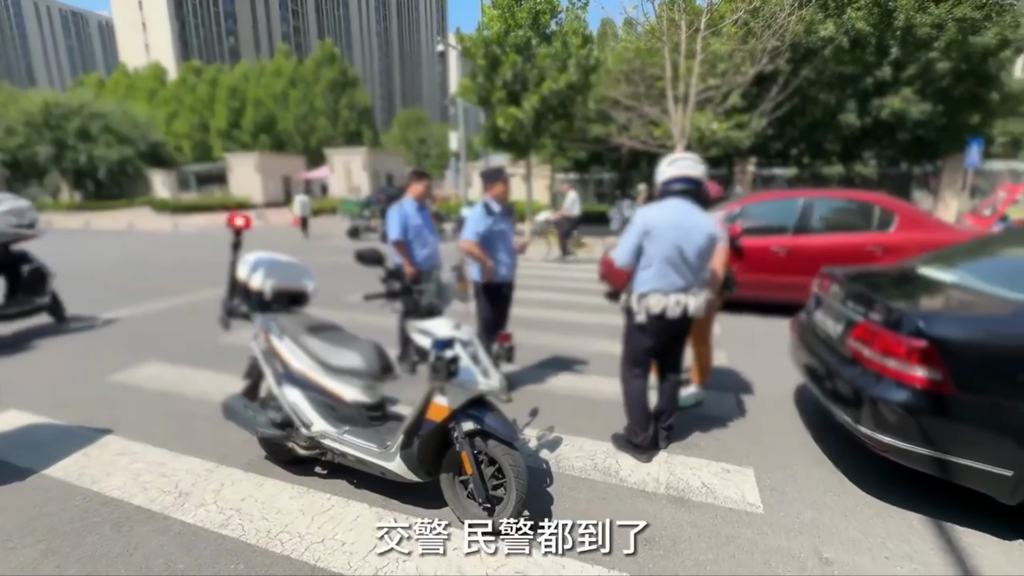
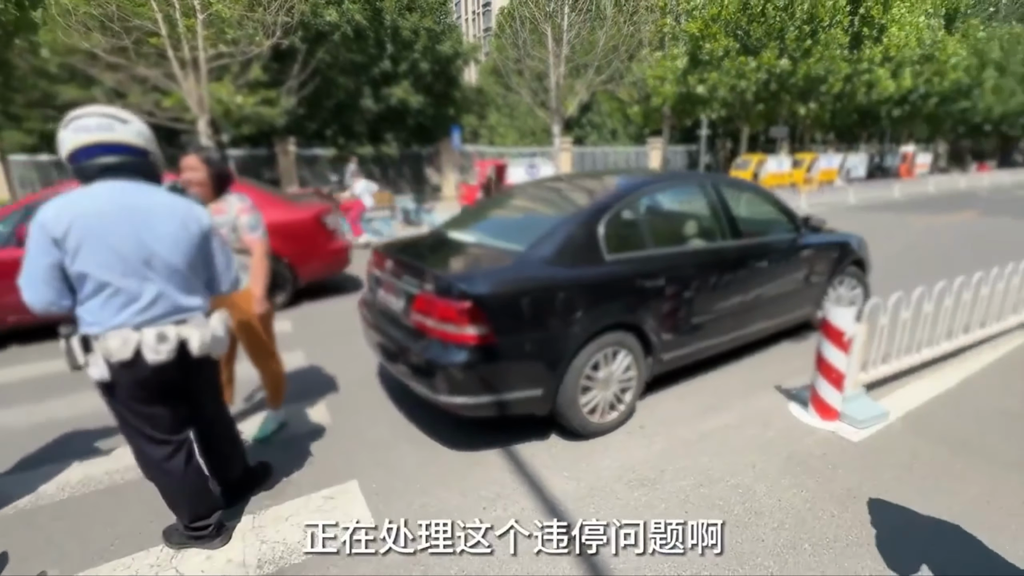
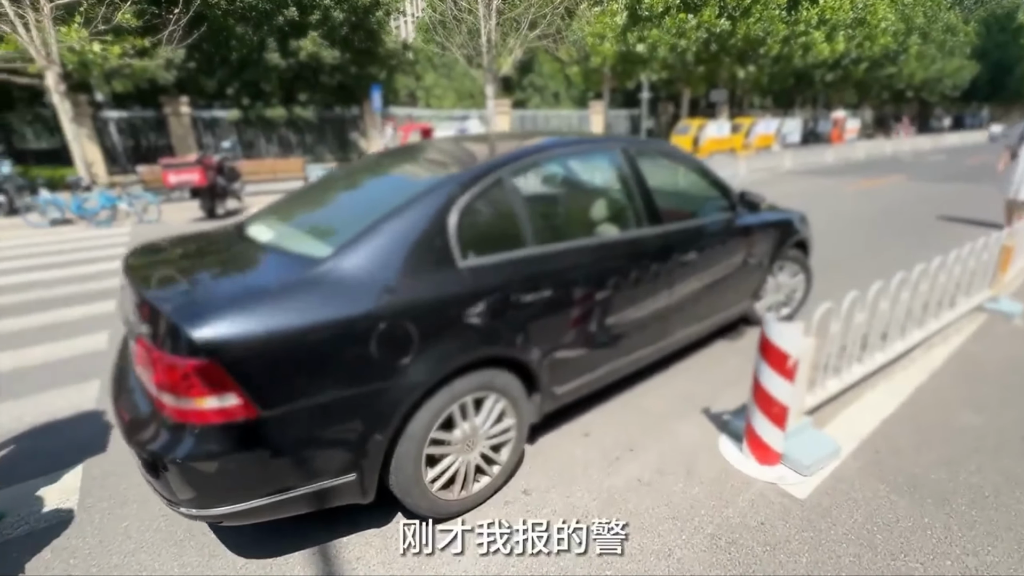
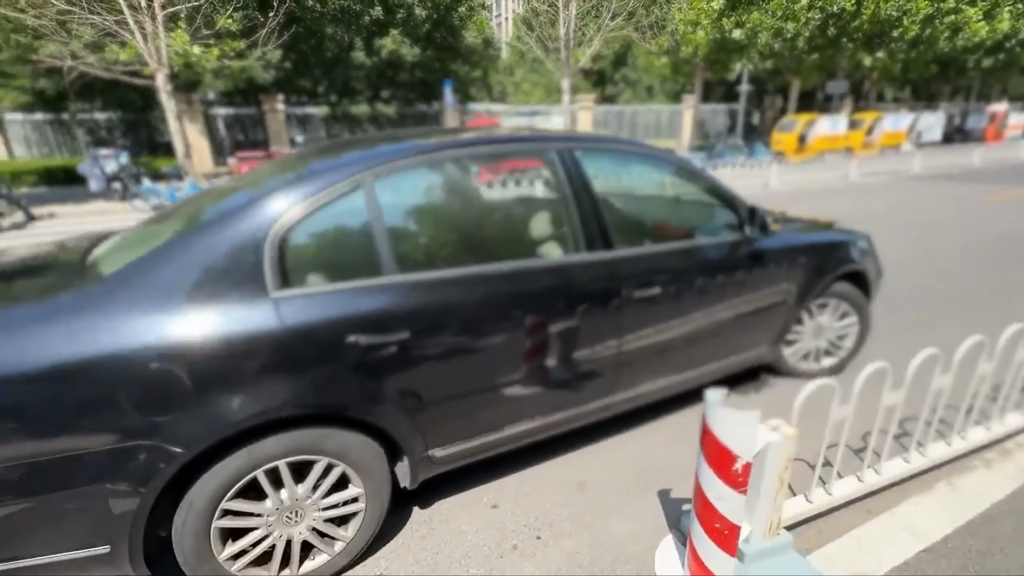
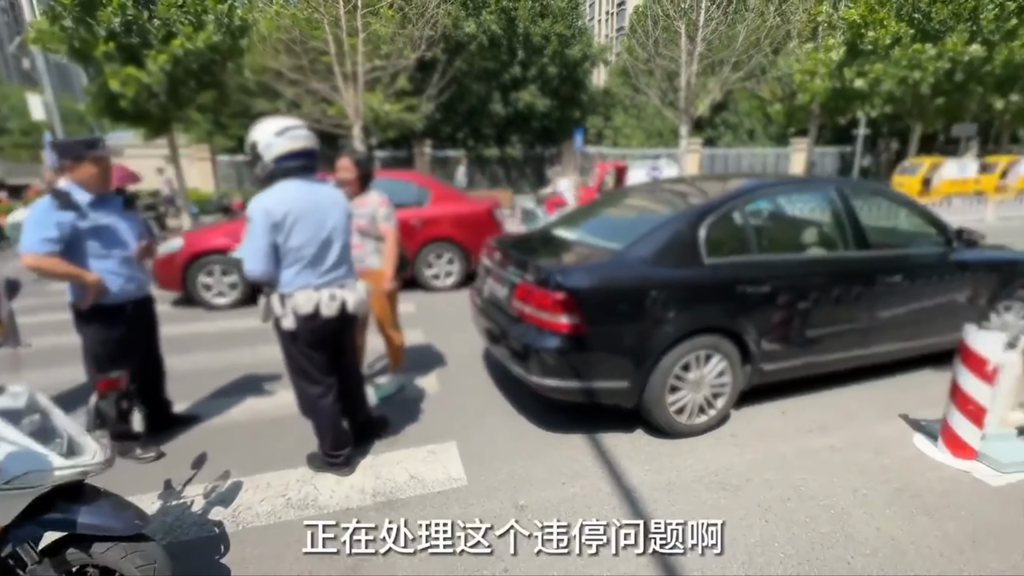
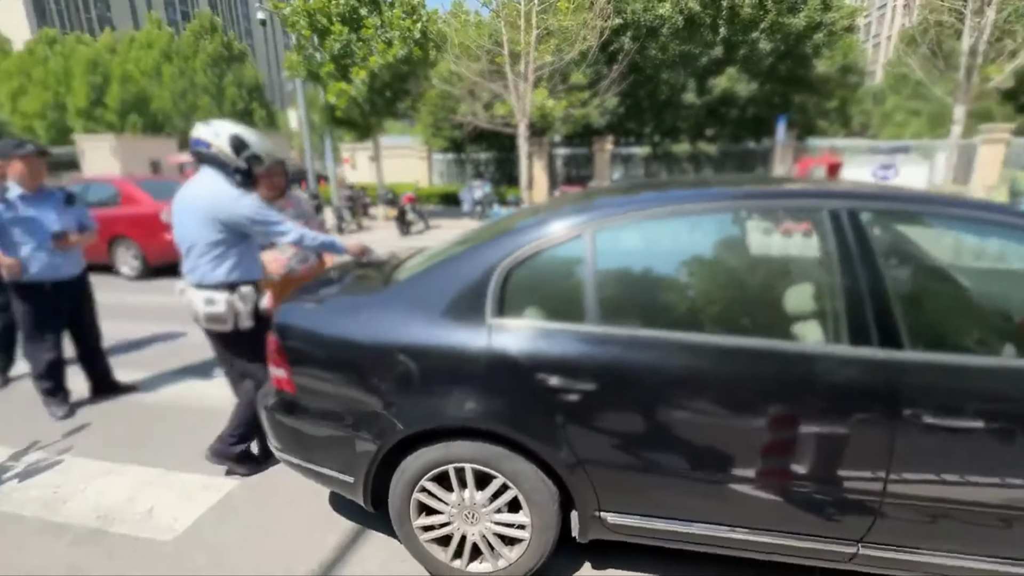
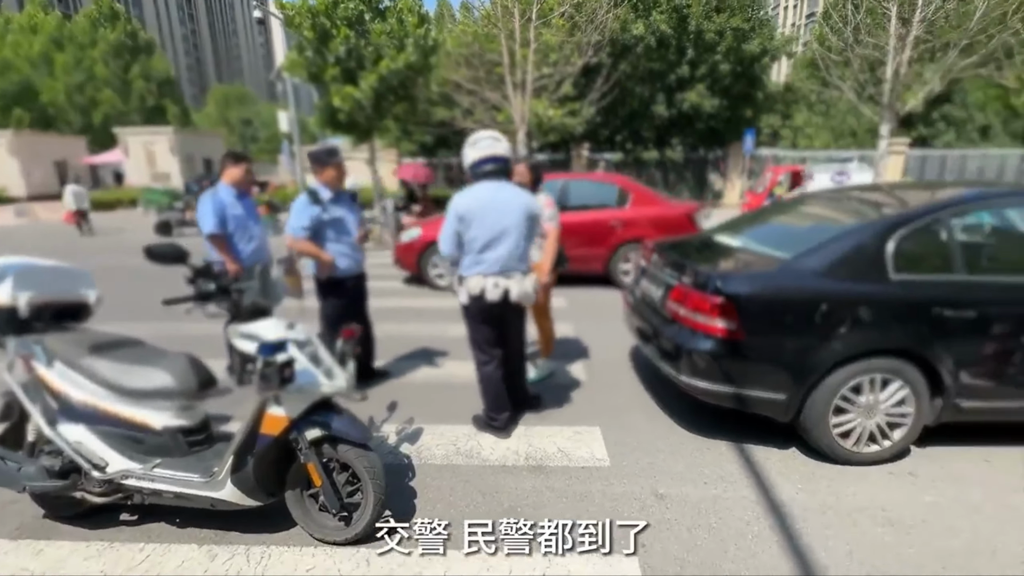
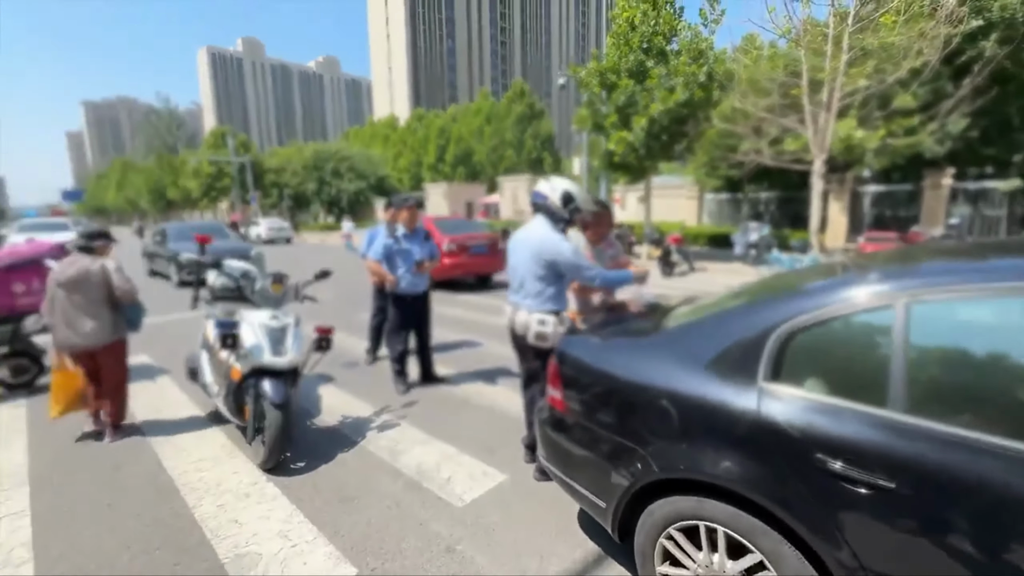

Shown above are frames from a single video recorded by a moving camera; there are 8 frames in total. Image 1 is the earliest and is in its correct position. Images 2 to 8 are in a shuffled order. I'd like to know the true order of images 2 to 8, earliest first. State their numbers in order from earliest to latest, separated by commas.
7, 5, 2, 3, 4, 6, 8
